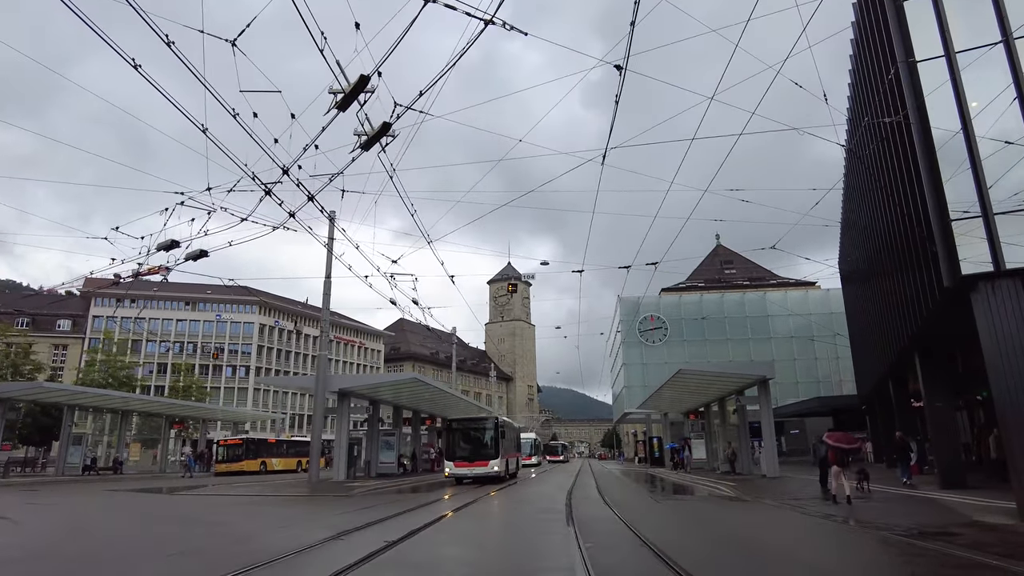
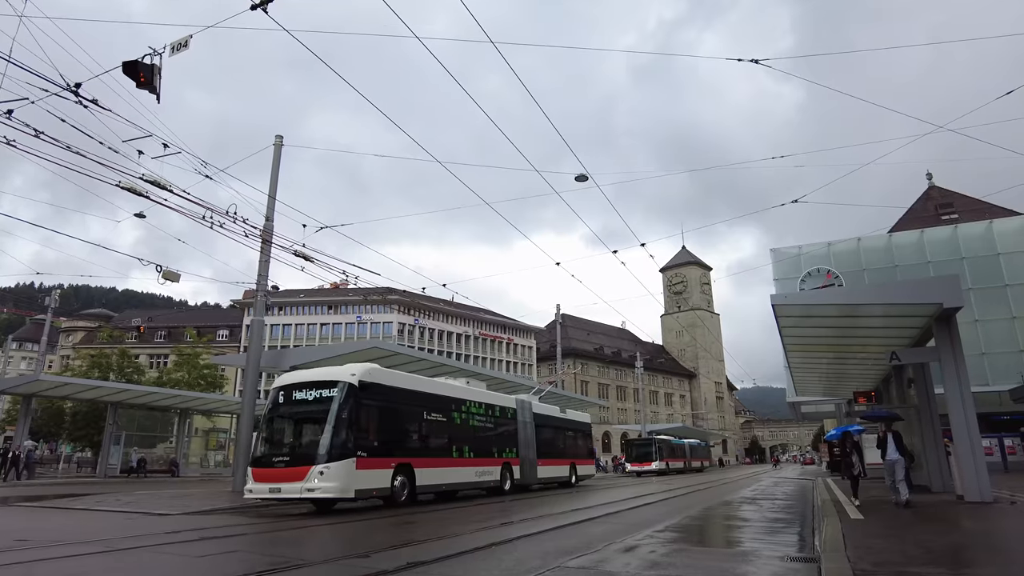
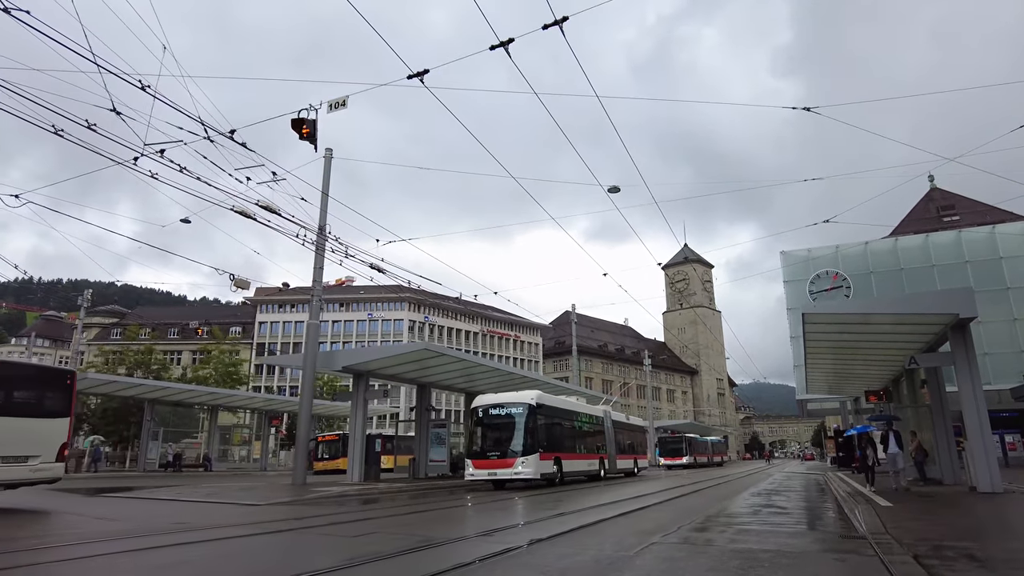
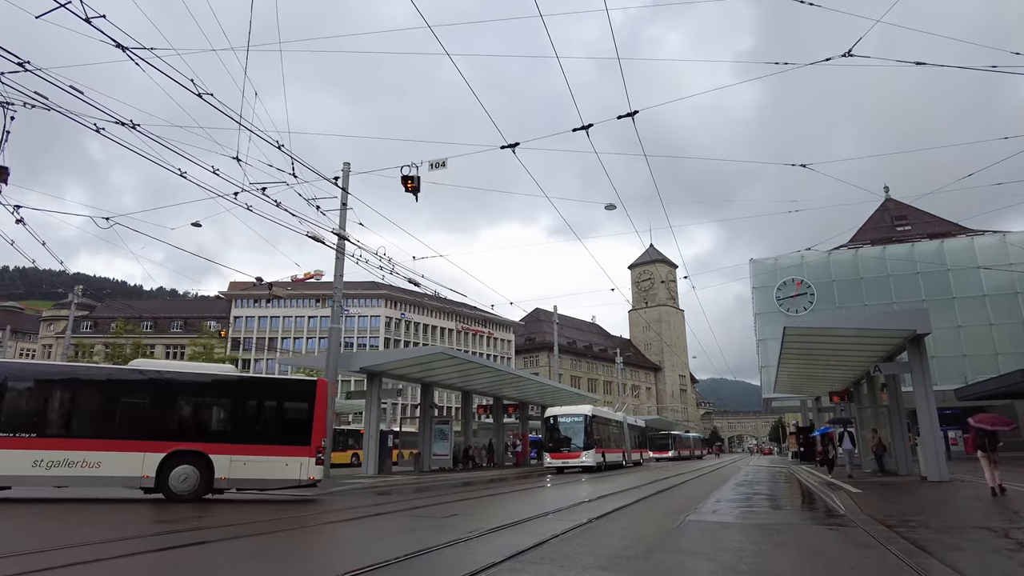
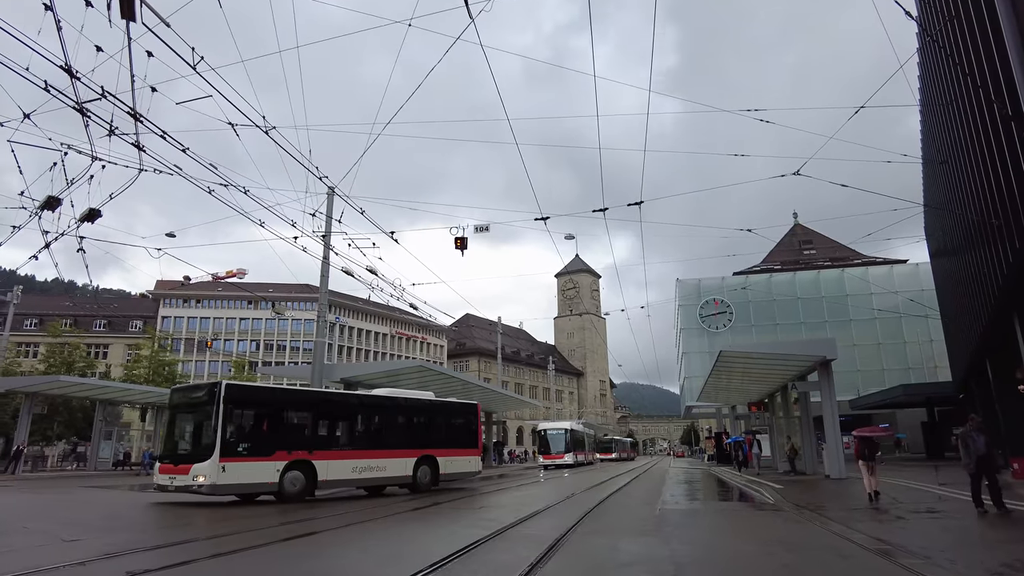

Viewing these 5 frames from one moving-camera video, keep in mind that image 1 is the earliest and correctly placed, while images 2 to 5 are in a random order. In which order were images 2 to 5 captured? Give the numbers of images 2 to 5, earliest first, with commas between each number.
5, 4, 3, 2
